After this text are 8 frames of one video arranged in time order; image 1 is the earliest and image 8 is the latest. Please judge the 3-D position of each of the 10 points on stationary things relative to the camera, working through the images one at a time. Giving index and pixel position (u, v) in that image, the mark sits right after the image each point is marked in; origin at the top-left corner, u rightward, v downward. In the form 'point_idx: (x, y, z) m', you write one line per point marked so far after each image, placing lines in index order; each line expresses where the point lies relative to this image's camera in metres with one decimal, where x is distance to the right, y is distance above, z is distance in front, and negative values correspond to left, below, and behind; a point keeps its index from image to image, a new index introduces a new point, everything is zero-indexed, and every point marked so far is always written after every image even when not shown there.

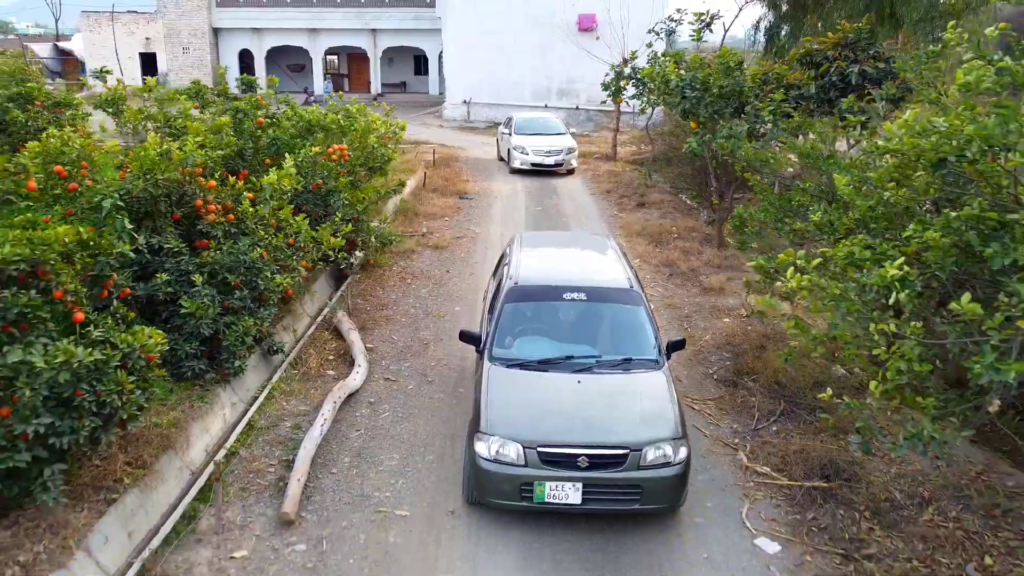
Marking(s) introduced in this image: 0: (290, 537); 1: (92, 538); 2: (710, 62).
0: (-0.9, -1.0, +2.8) m
1: (-1.5, -0.9, +2.6) m
2: (+2.0, +2.2, +6.6) m
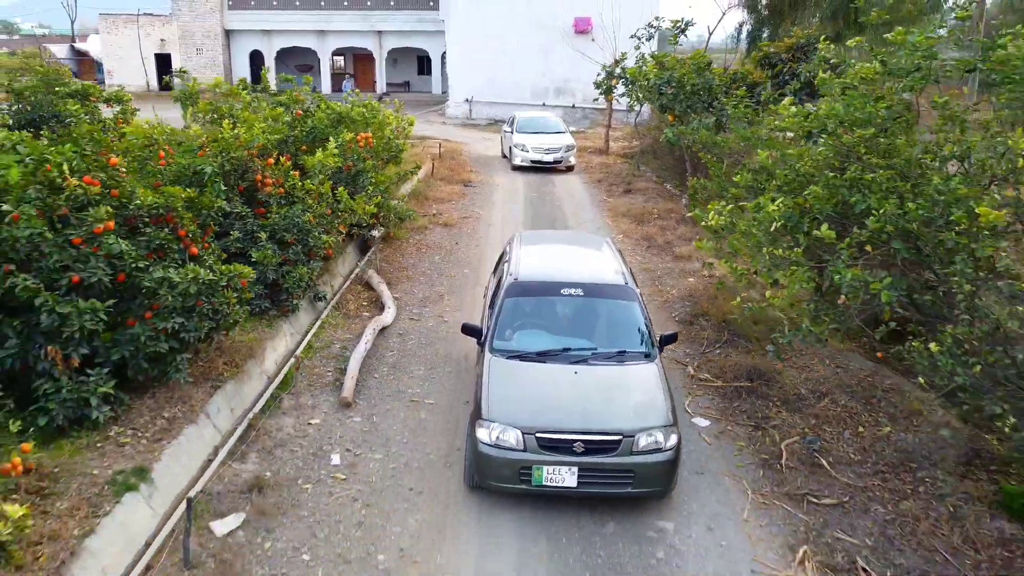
0: (-0.9, -0.7, +3.8) m
1: (-1.5, -0.6, +3.6) m
2: (+2.0, +2.5, +7.6) m
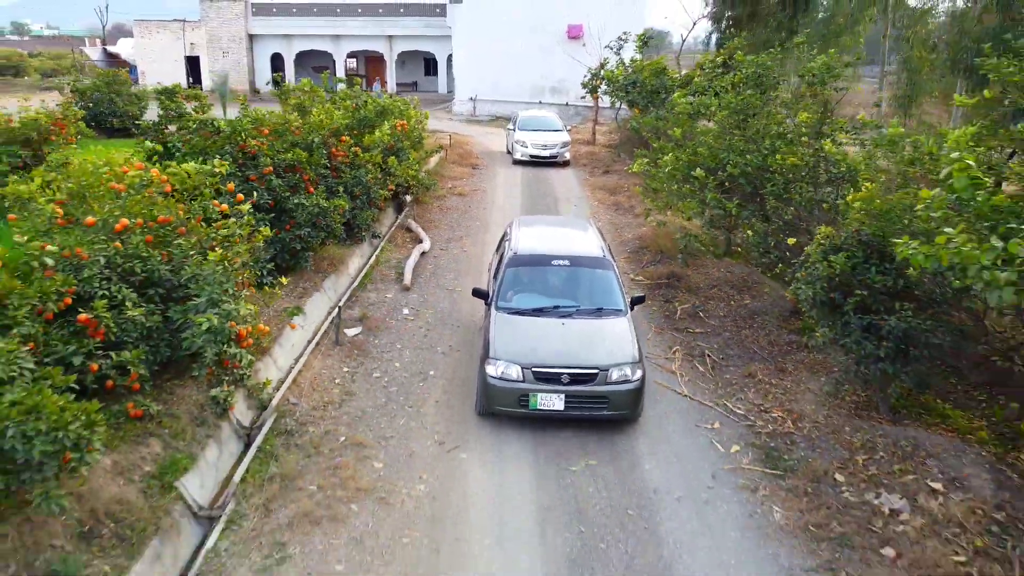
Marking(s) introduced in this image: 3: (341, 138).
0: (-0.9, -0.1, +5.9) m
1: (-1.5, +0.1, +5.7) m
2: (+2.0, +3.2, +9.7) m
3: (-1.7, +1.6, +7.2) m
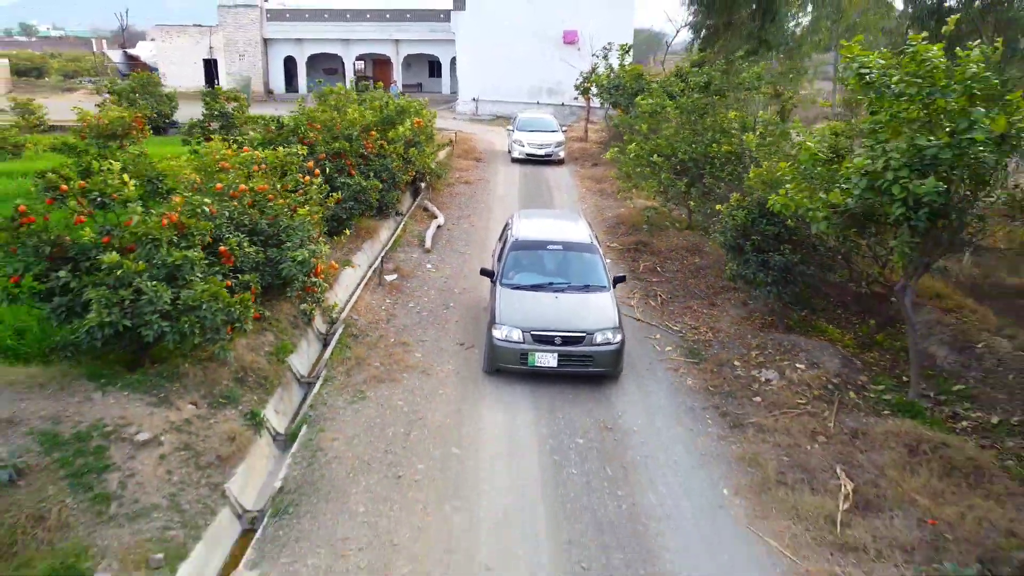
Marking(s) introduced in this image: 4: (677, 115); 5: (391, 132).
0: (-0.9, +0.4, +7.4) m
1: (-1.5, +0.5, +7.2) m
2: (+2.0, +3.6, +11.3) m
3: (-1.7, +2.0, +8.7) m
4: (+1.8, +1.8, +7.2) m
5: (-1.6, +2.2, +9.3) m
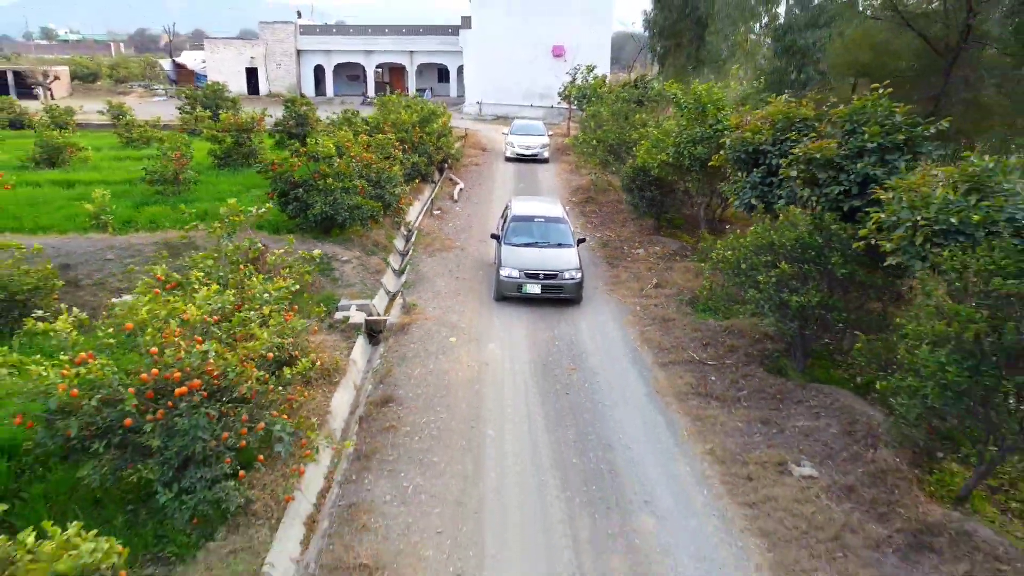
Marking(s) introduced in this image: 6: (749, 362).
0: (-1.0, +1.5, +11.9) m
1: (-1.6, +1.6, +11.7) m
2: (+2.0, +4.7, +15.8) m
3: (-1.8, +3.1, +13.2) m
4: (+1.8, +3.0, +11.7) m
5: (-1.7, +3.3, +13.8) m
6: (+2.1, -0.7, +6.0) m
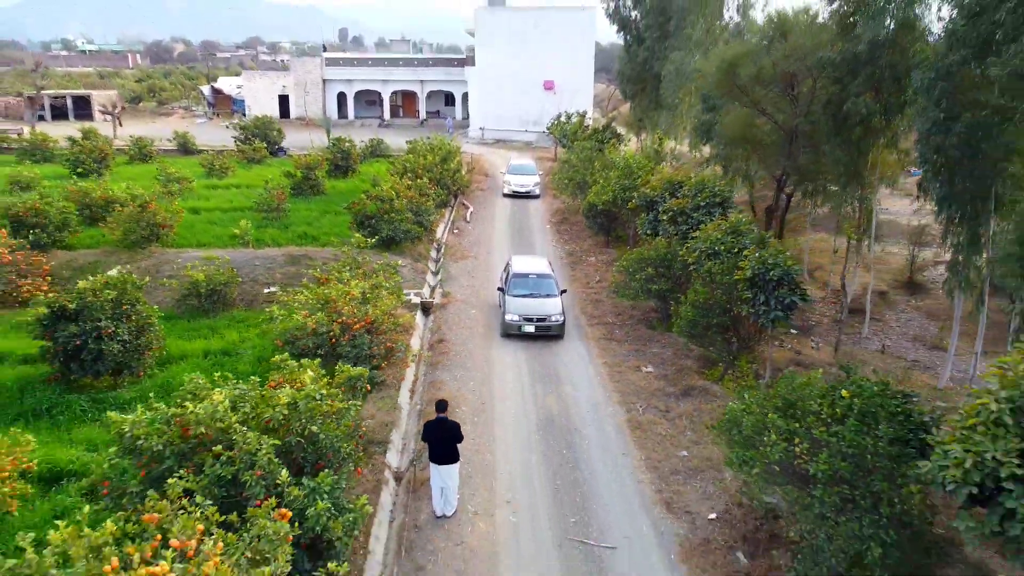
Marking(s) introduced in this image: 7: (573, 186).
0: (-1.0, +1.6, +16.6) m
1: (-1.7, +1.7, +16.5) m
2: (+1.9, +4.8, +20.5) m
3: (-1.9, +3.2, +17.9) m
4: (+1.7, +3.1, +16.4) m
5: (-1.7, +3.4, +18.5) m
6: (+2.0, -0.6, +10.8) m
7: (+1.4, +2.5, +16.5) m
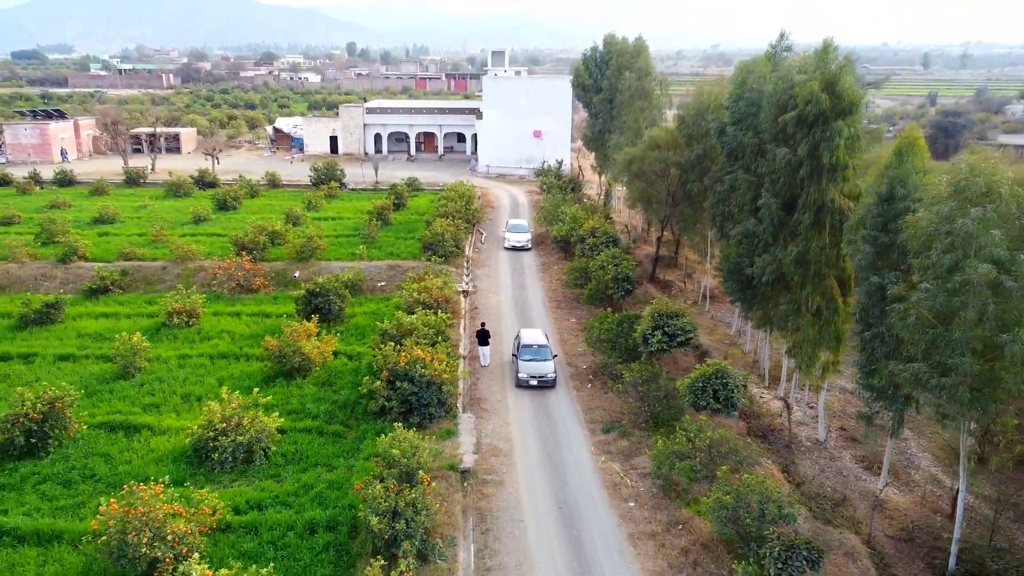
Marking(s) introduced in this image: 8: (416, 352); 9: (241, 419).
0: (-1.1, +1.8, +27.2) m
1: (-1.8, +1.9, +27.0) m
2: (+1.8, +5.0, +31.1) m
3: (-1.9, +3.4, +28.5) m
4: (+1.6, +3.2, +27.0) m
5: (-1.8, +3.6, +29.1) m
6: (+2.0, -0.4, +21.3) m
7: (+1.3, +2.7, +27.0) m
8: (-2.1, -1.4, +14.6) m
9: (-5.1, -2.4, +12.7) m
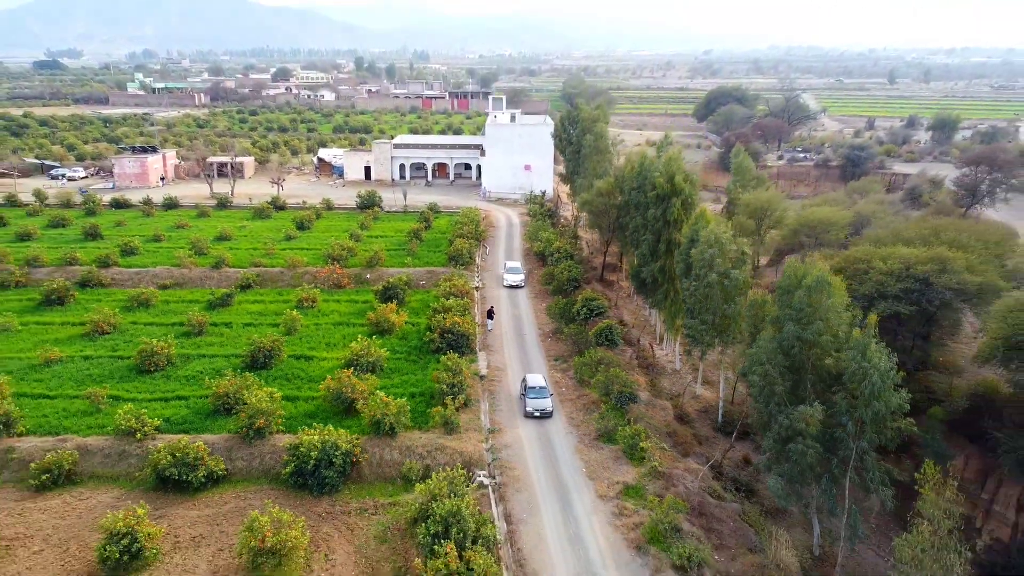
0: (-1.4, +1.9, +39.7) m
1: (-2.1, +2.0, +39.5) m
2: (+1.5, +5.1, +43.6) m
3: (-2.2, +3.6, +41.0) m
4: (+1.3, +3.4, +39.5) m
5: (-2.1, +3.8, +41.6) m
6: (+1.7, -0.2, +33.8) m
7: (+1.1, +2.8, +39.5) m
8: (-2.3, -1.2, +27.0) m
9: (-5.4, -2.3, +25.2) m
